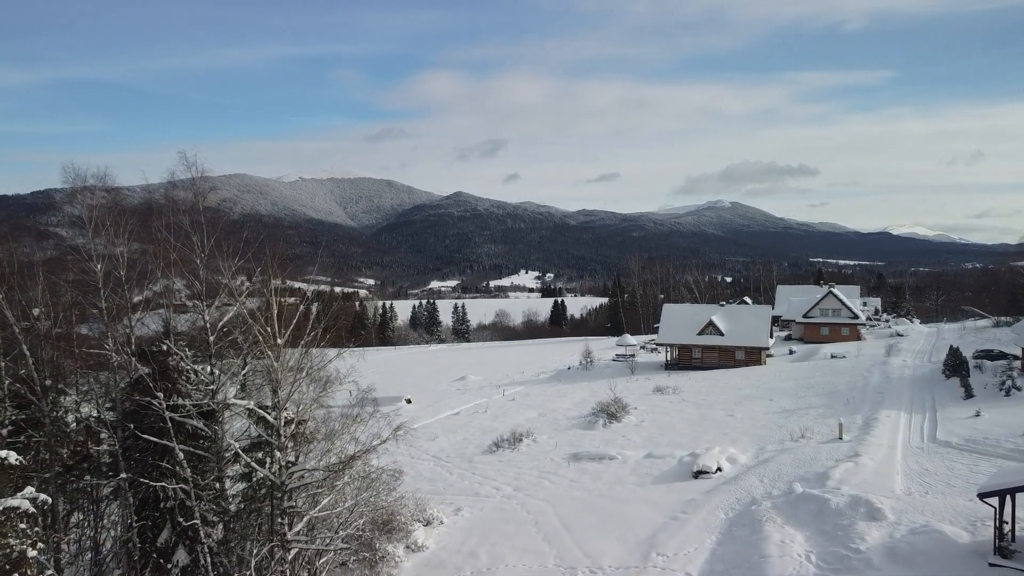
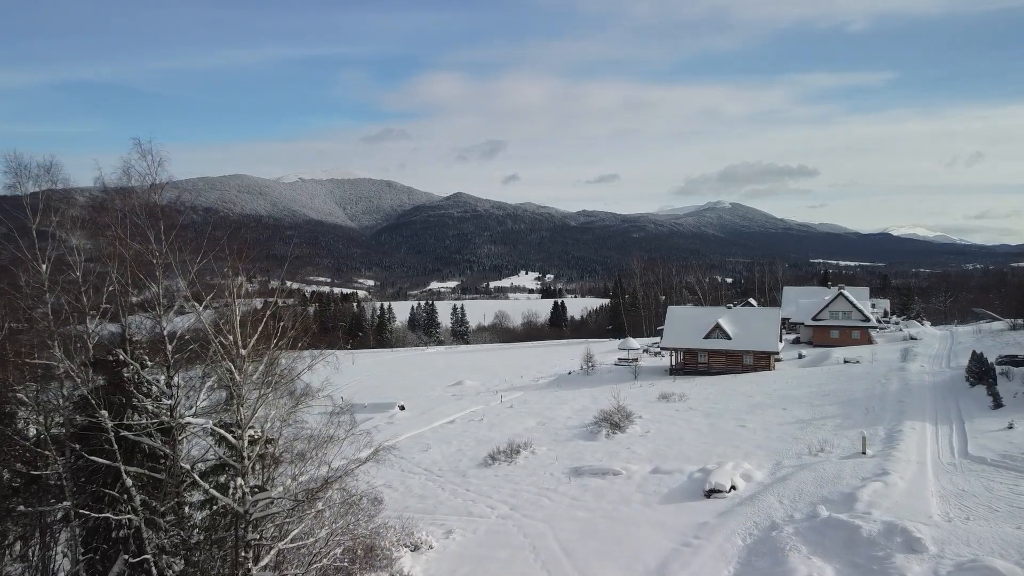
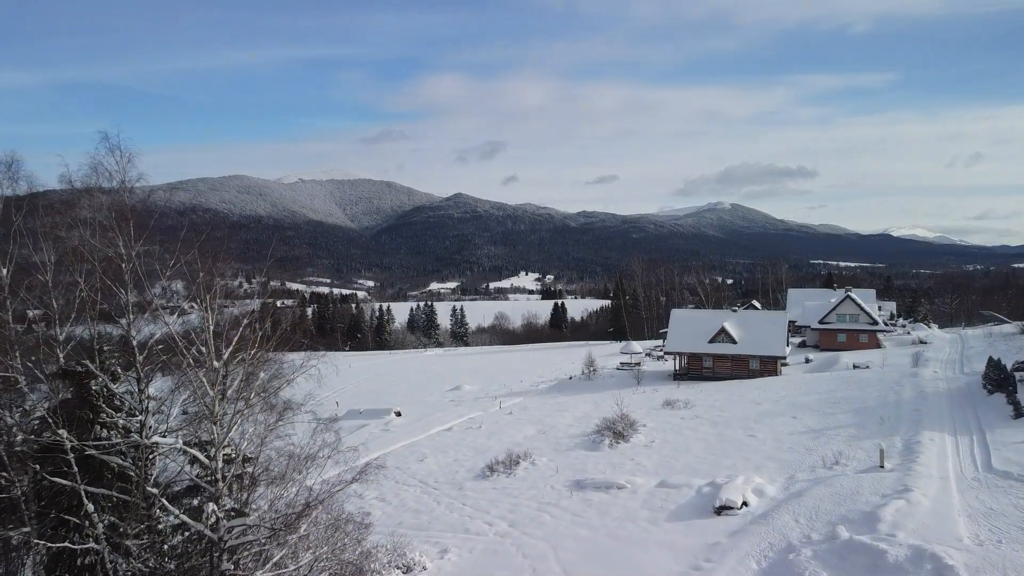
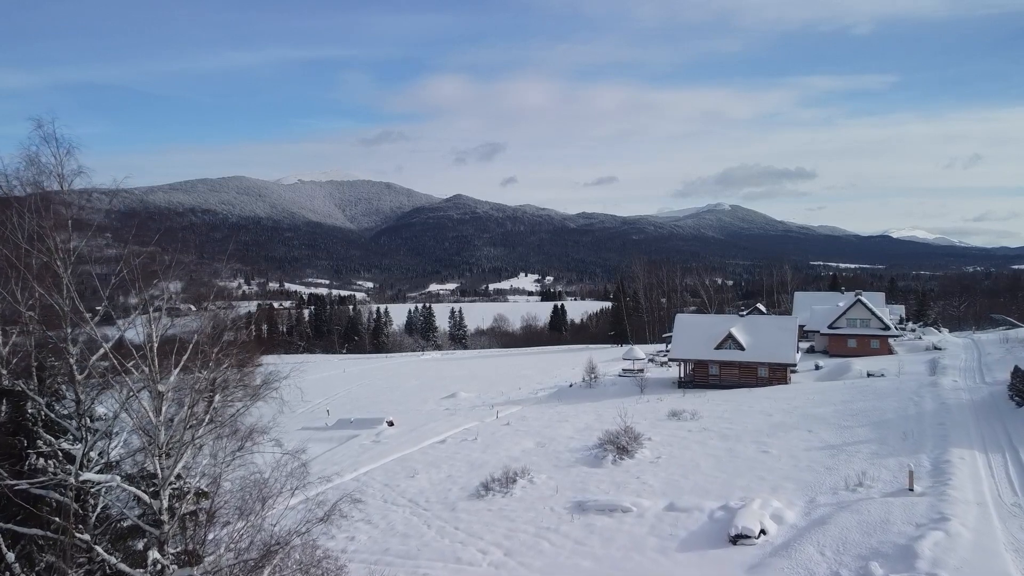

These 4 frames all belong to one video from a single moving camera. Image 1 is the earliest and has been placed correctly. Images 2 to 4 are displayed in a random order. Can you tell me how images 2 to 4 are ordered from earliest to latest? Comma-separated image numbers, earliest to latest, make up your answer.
2, 3, 4
